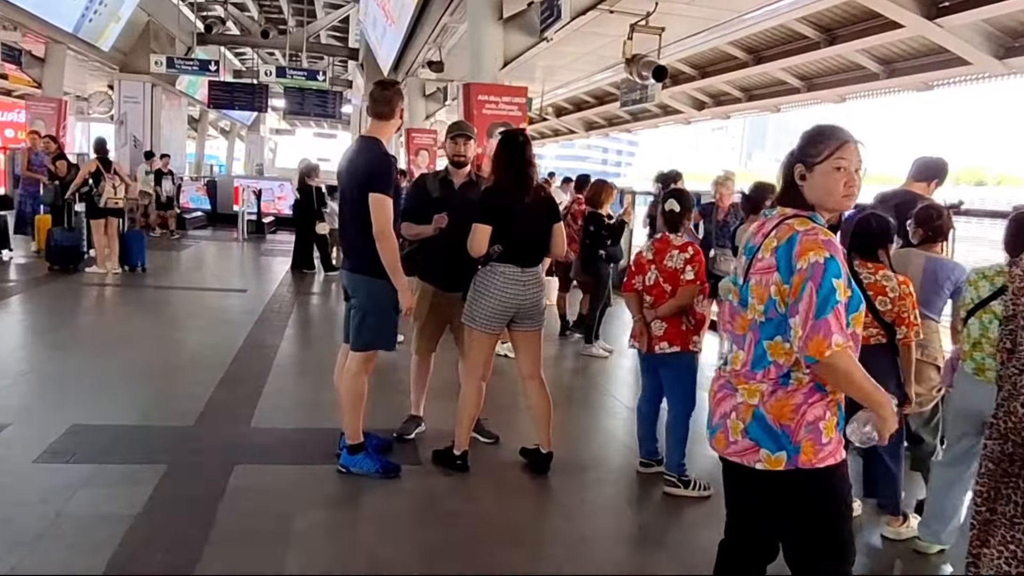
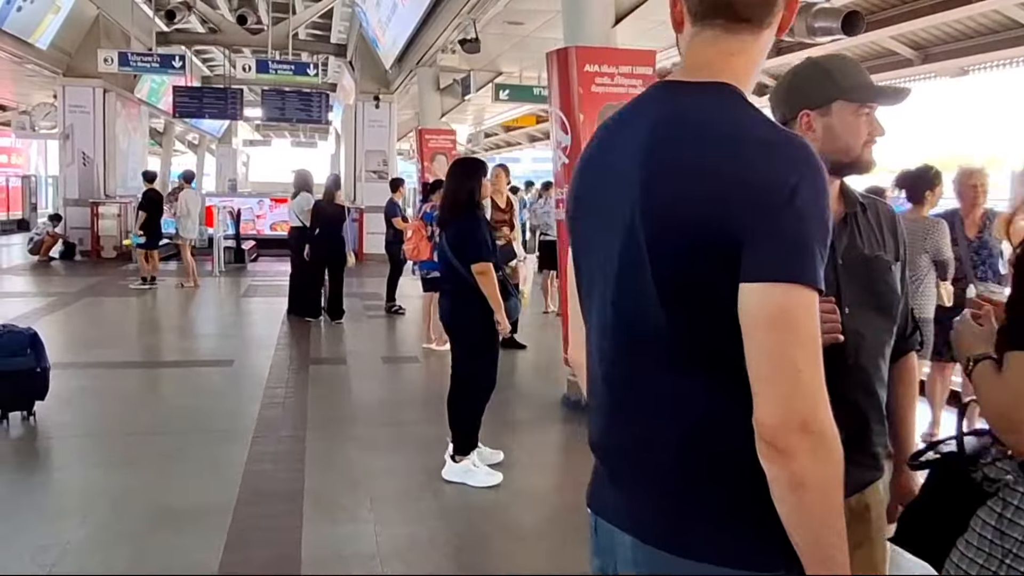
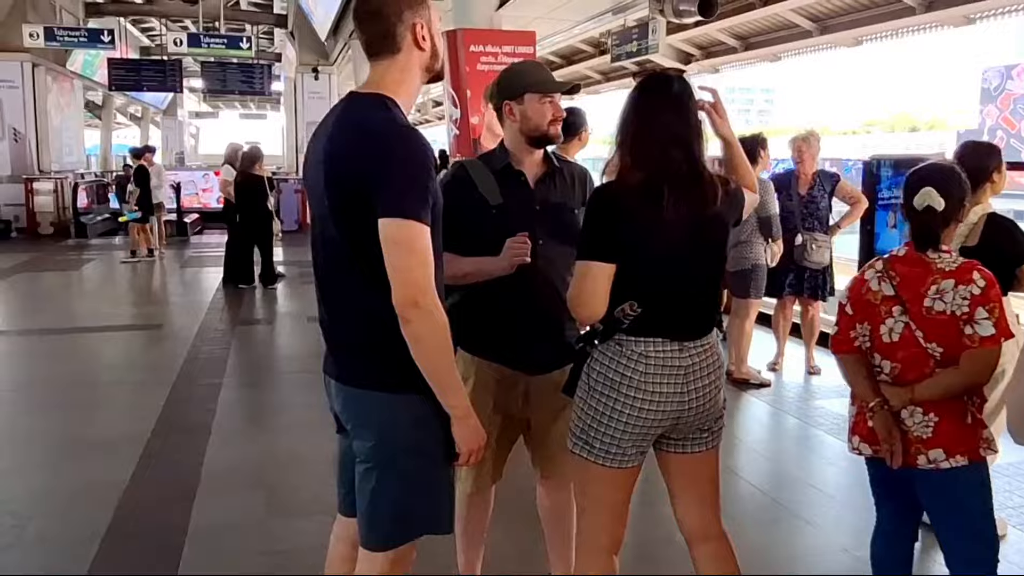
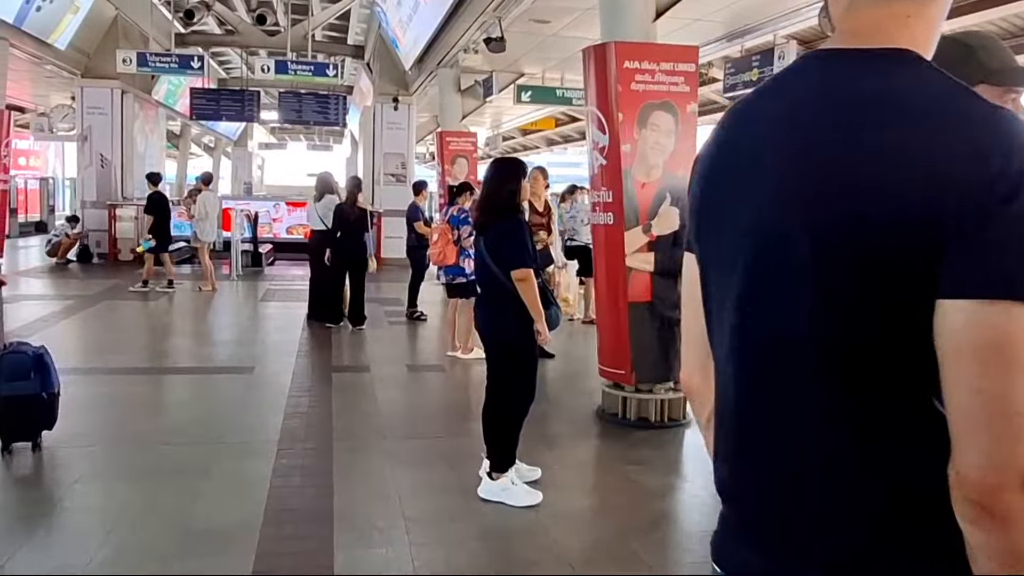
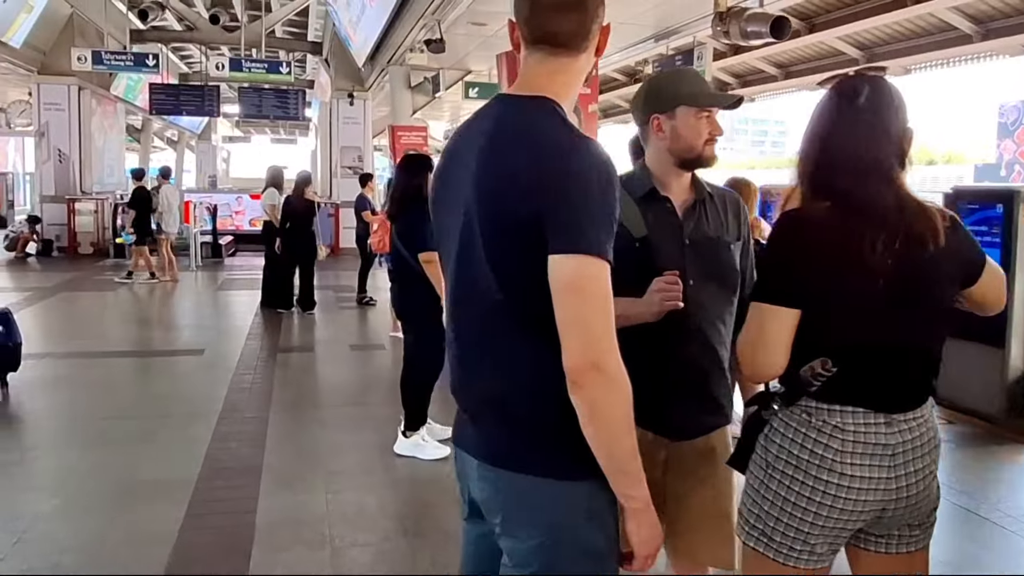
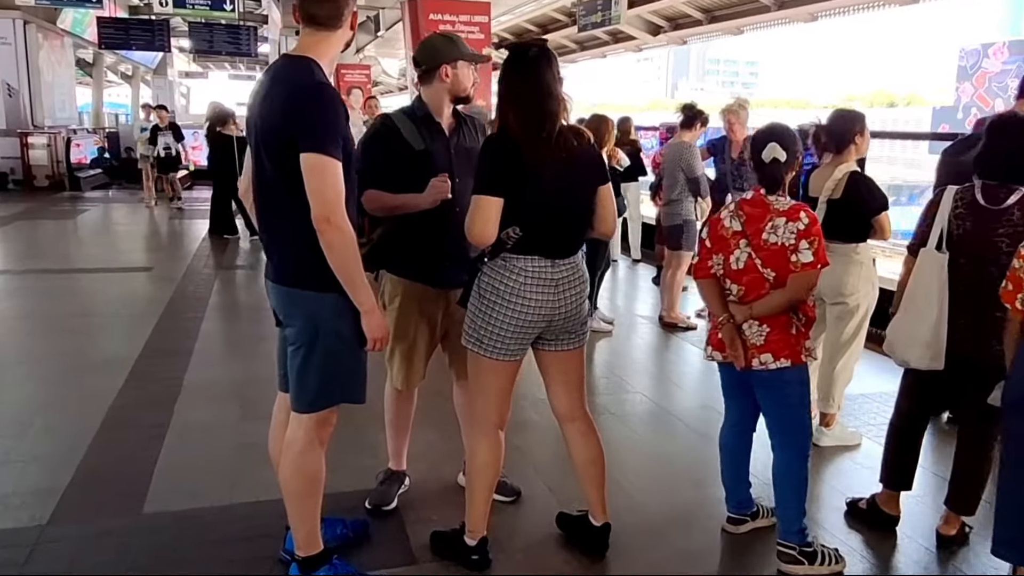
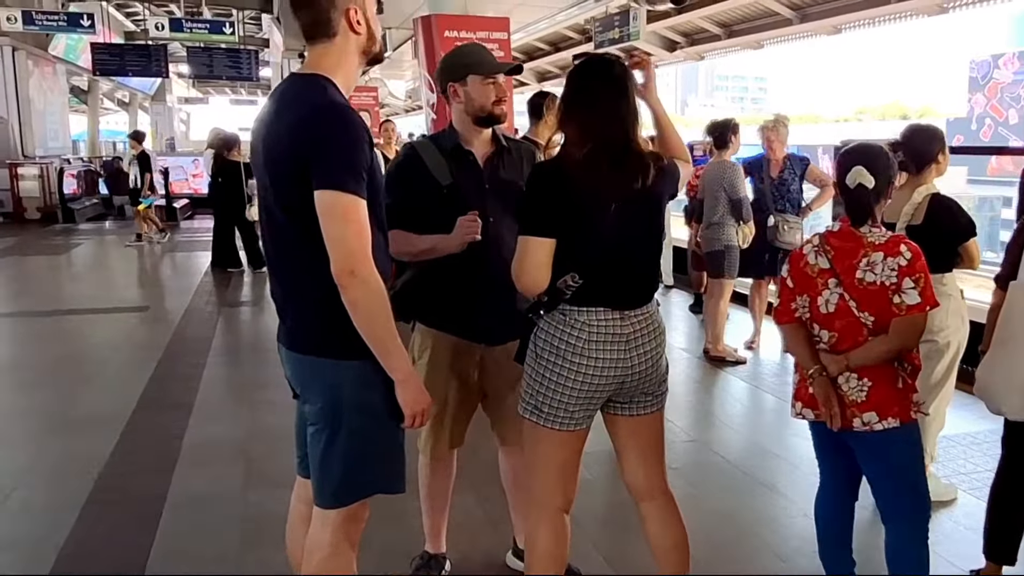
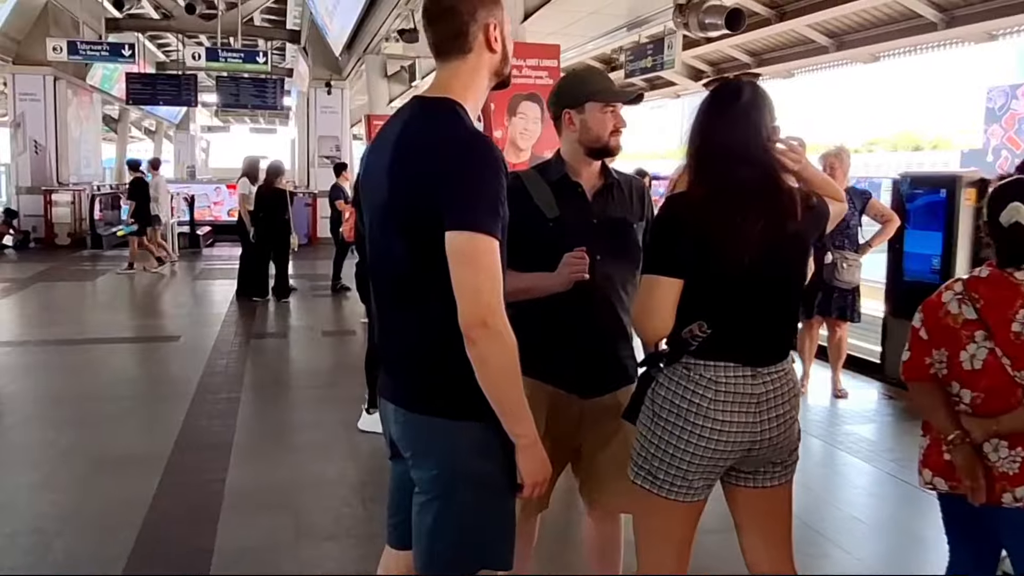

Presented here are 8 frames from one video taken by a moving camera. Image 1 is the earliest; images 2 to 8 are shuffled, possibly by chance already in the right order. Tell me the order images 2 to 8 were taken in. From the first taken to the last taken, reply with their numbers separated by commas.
6, 7, 3, 8, 5, 2, 4
